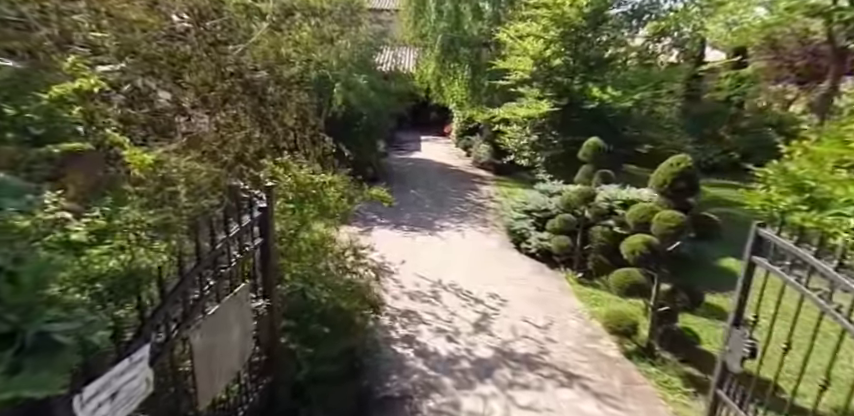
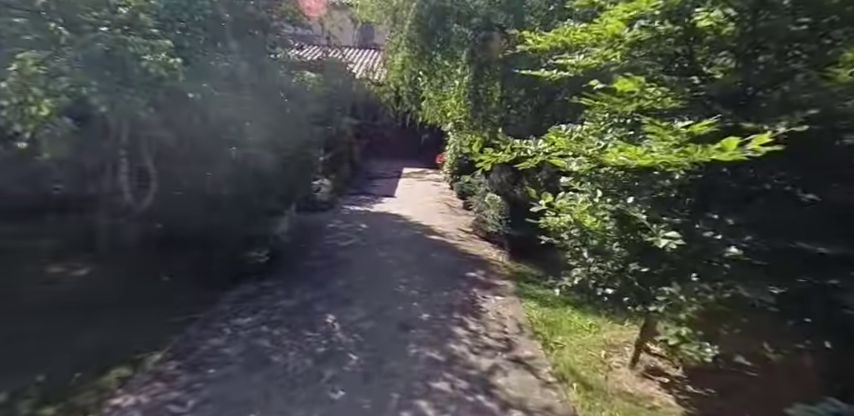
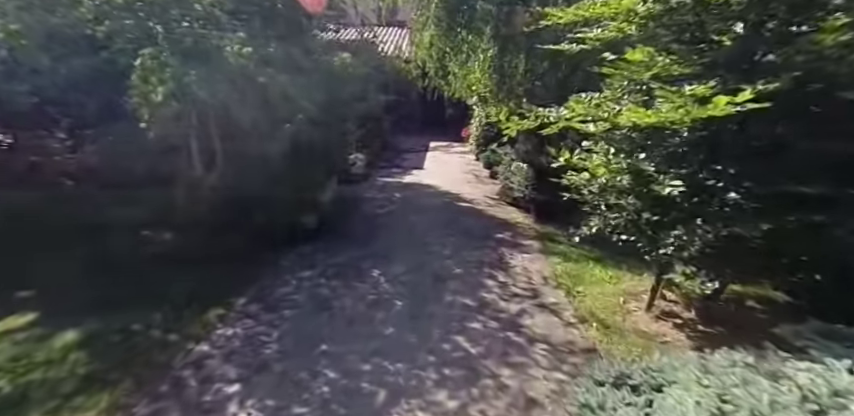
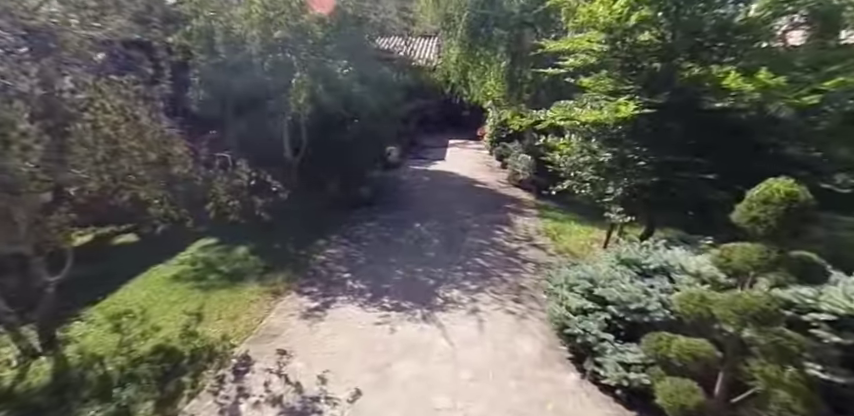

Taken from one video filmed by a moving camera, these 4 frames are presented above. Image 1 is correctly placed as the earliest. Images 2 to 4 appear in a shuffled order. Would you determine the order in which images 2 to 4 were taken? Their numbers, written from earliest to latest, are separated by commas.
4, 3, 2
